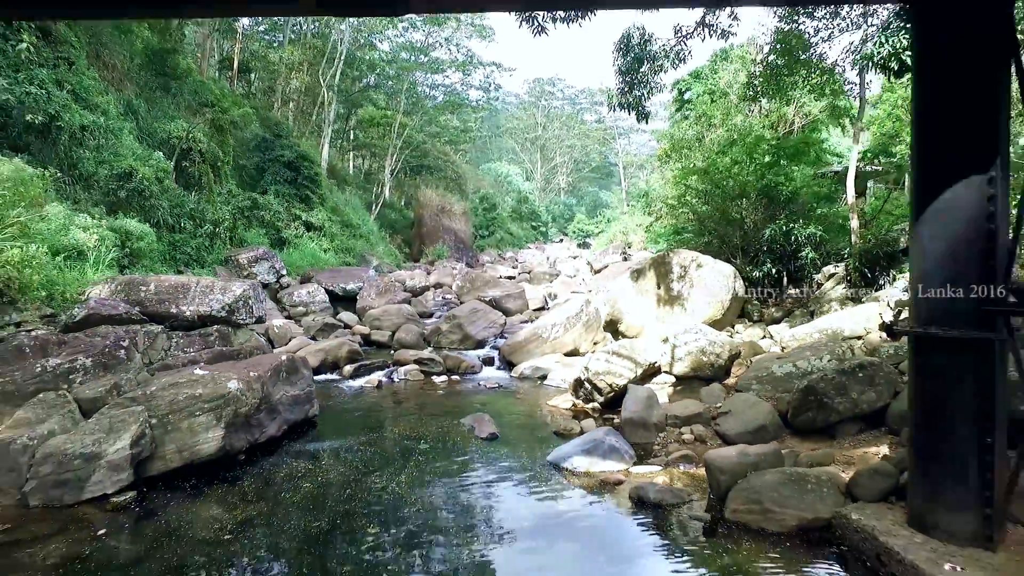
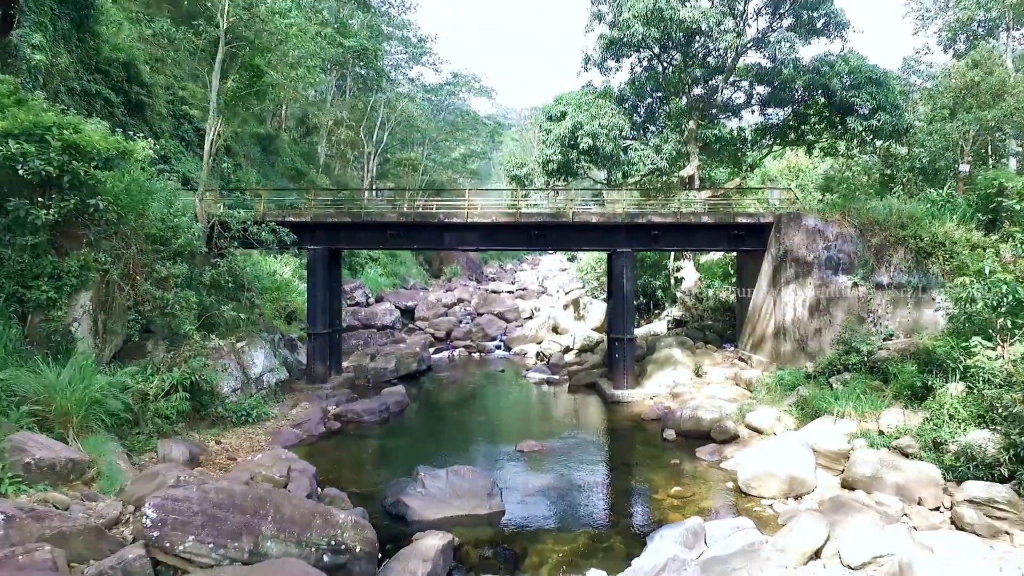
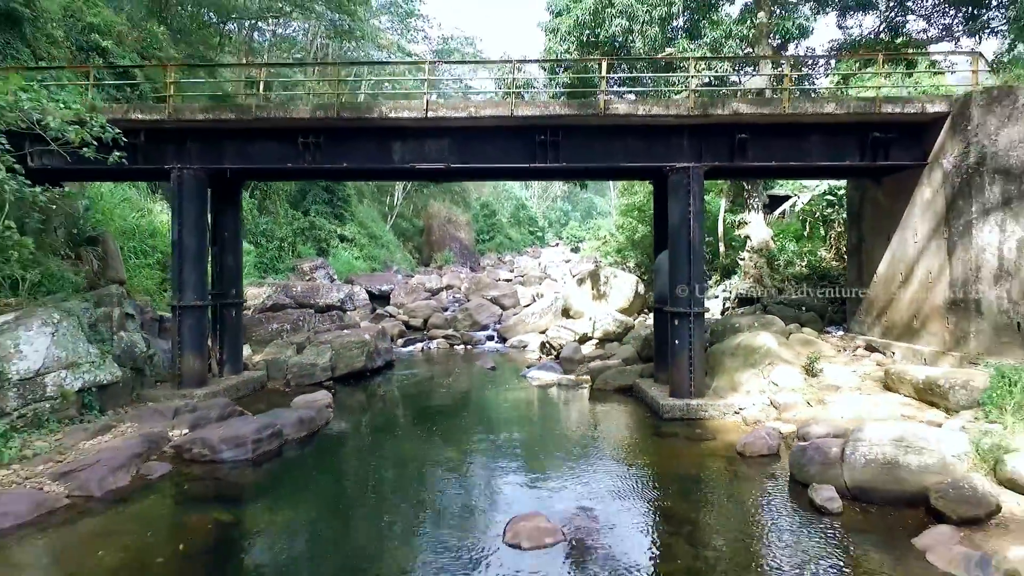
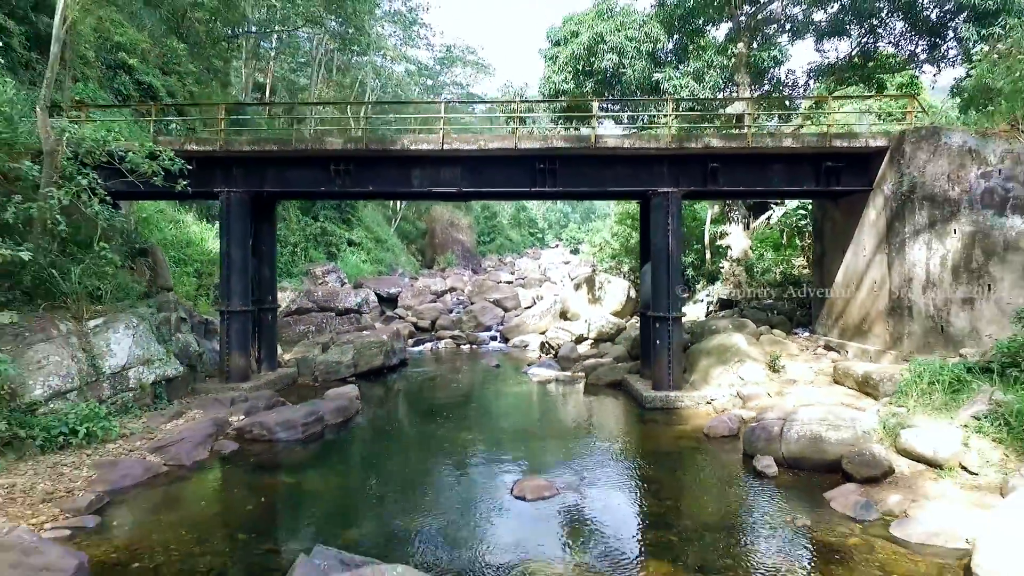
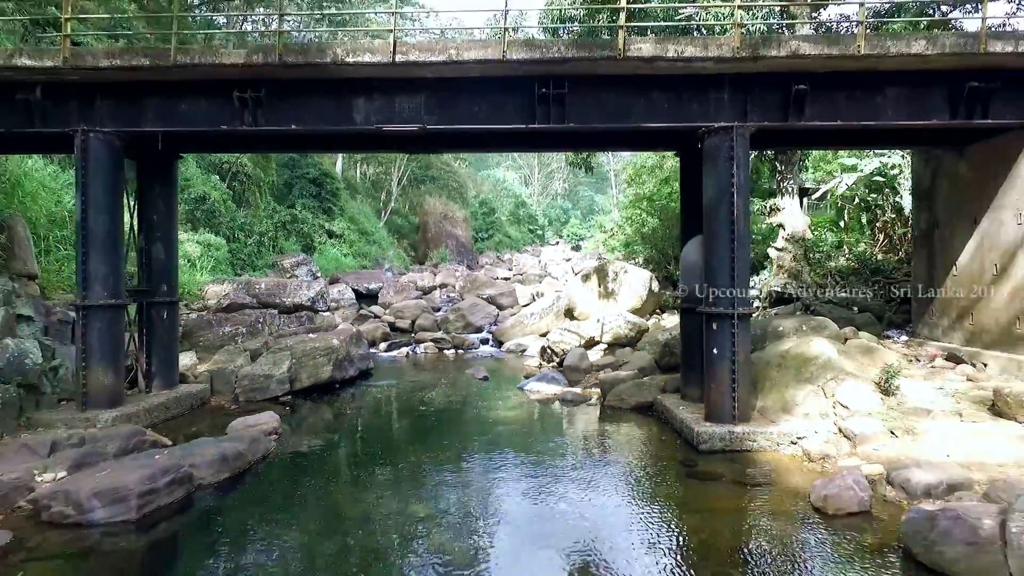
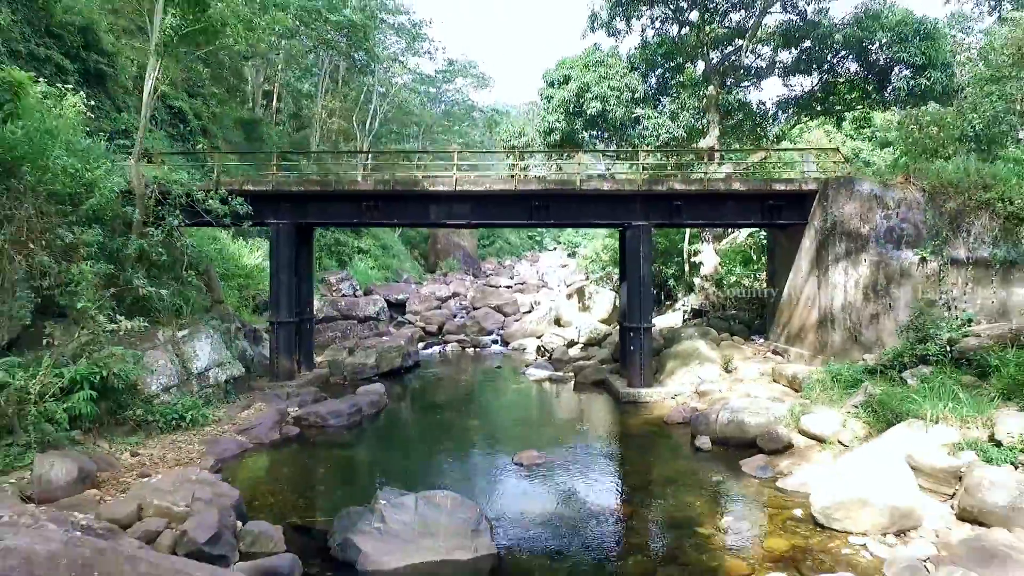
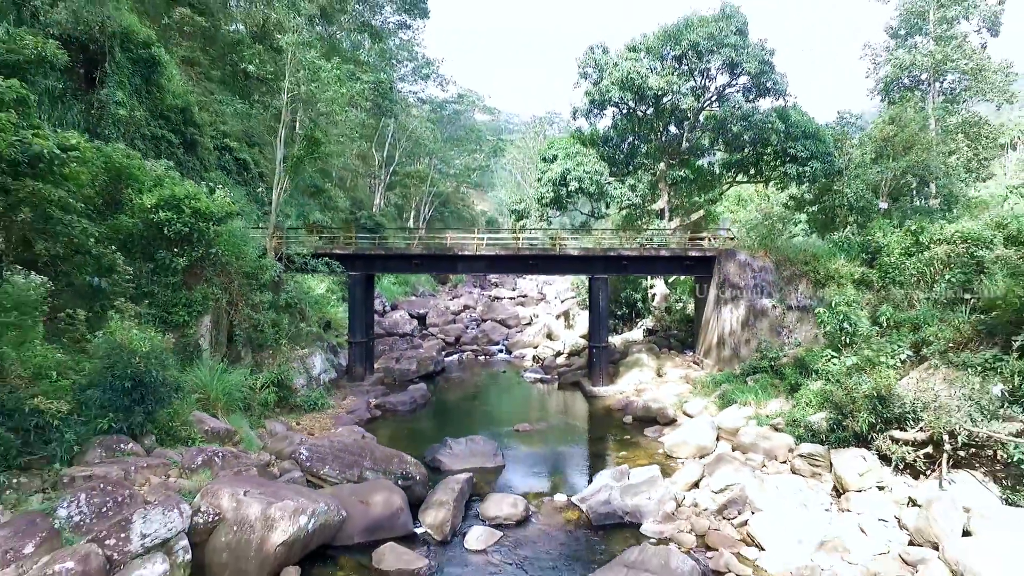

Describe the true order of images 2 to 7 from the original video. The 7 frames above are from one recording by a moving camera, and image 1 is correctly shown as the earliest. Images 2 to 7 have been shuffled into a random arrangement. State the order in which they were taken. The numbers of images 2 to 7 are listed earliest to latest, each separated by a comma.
5, 3, 4, 6, 2, 7
